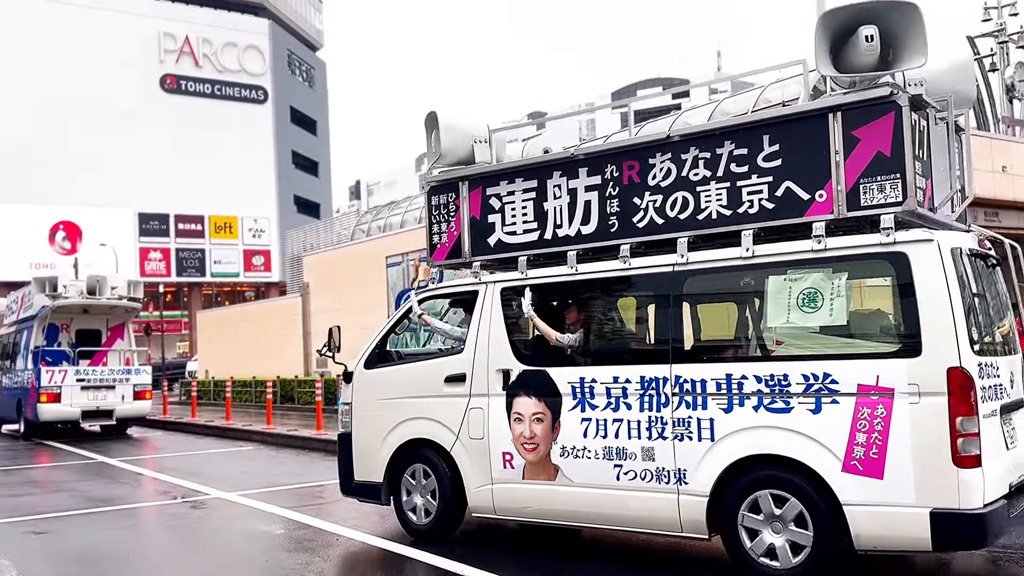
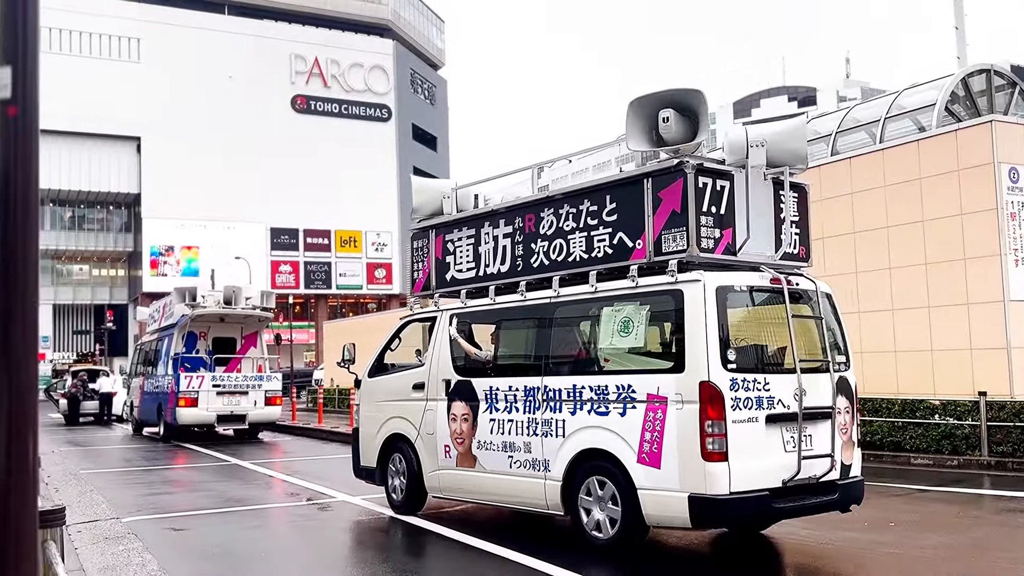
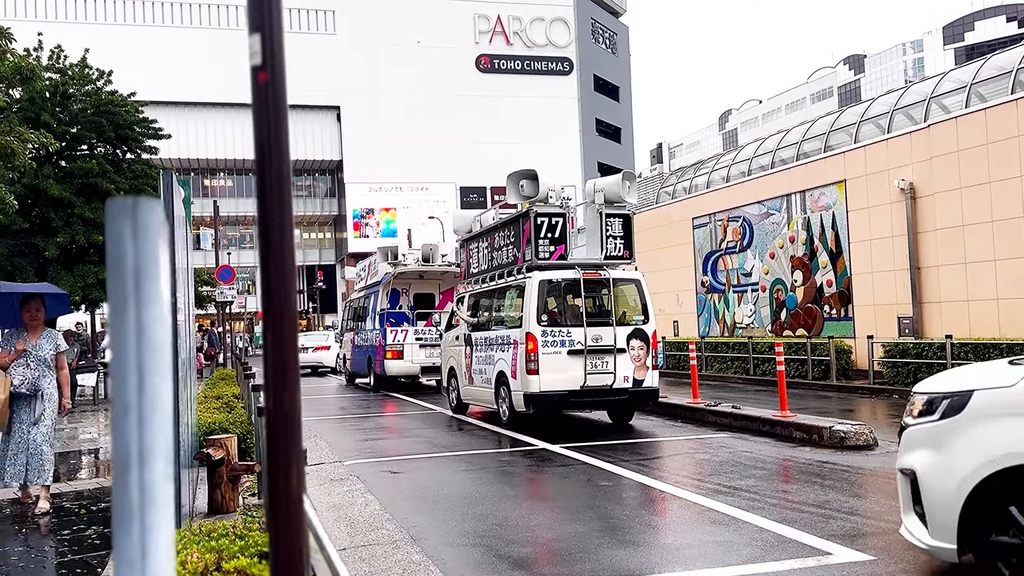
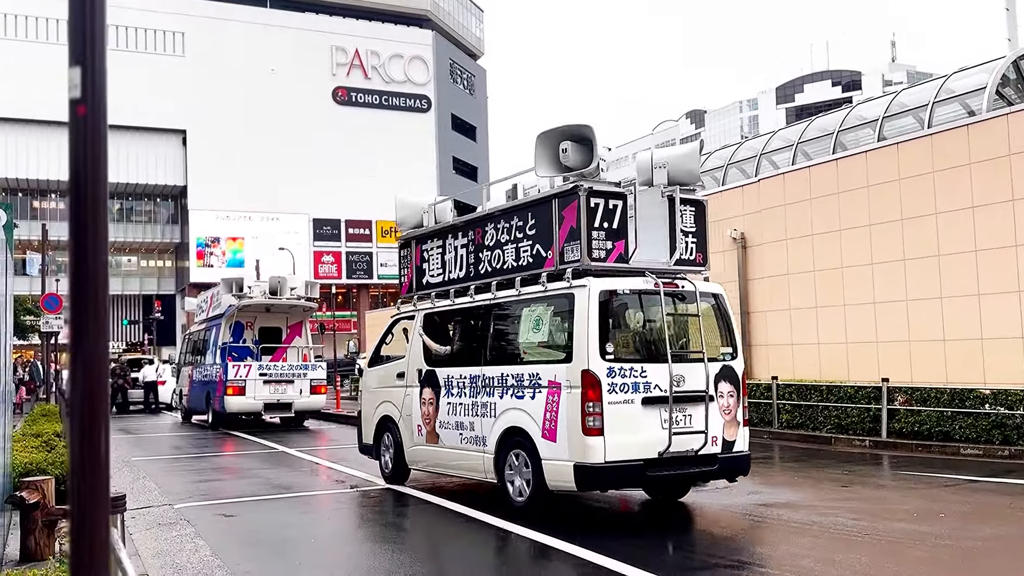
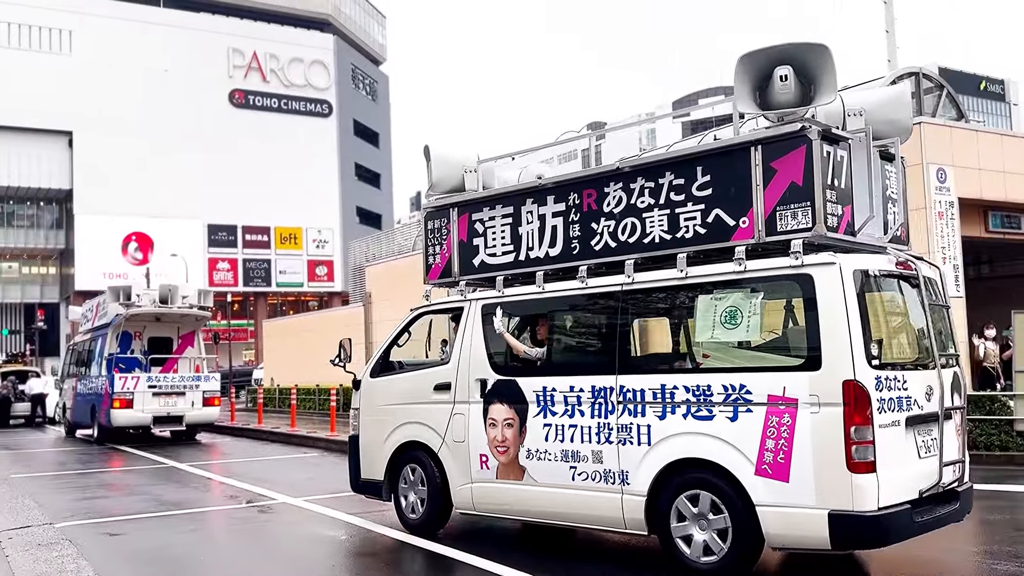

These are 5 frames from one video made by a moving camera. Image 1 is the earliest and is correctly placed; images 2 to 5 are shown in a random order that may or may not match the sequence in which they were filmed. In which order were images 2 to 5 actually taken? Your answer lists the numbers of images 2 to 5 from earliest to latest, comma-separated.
5, 2, 4, 3
